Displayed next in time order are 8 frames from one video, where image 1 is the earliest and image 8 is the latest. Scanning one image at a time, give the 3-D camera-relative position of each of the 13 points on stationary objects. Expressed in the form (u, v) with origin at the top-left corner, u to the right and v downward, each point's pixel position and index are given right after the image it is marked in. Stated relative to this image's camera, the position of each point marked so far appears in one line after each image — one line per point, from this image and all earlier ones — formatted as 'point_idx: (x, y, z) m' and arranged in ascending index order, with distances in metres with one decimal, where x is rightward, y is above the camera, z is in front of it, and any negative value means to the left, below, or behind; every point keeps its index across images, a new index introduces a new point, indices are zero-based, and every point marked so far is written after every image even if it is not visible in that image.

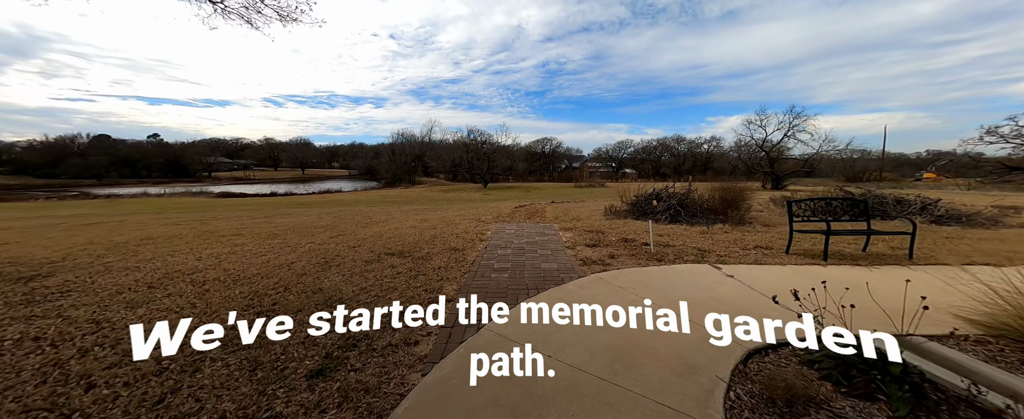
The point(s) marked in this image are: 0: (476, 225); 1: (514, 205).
0: (-1.1, -0.4, +9.3) m
1: (+0.1, +0.3, +16.3) m
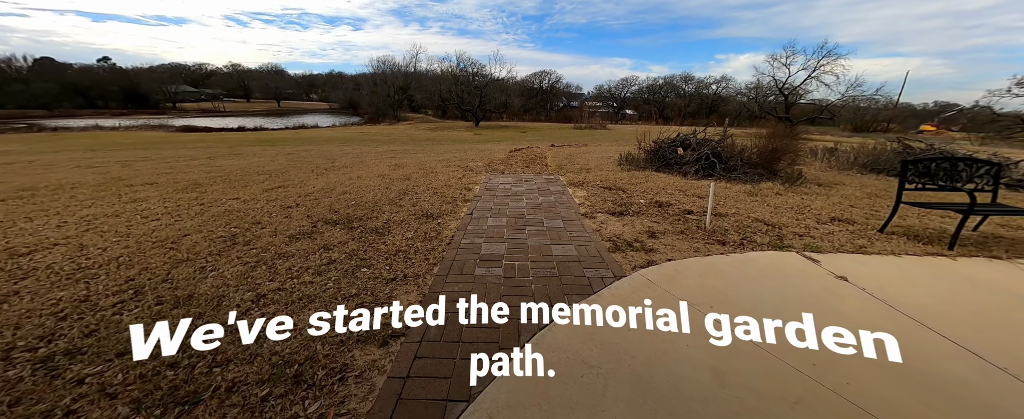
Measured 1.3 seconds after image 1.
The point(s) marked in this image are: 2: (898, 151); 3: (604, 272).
0: (-1.3, +0.8, +7.3) m
1: (-0.1, +2.8, +14.1) m
2: (+11.7, +1.7, +9.2) m
3: (+0.9, -0.6, +3.0) m
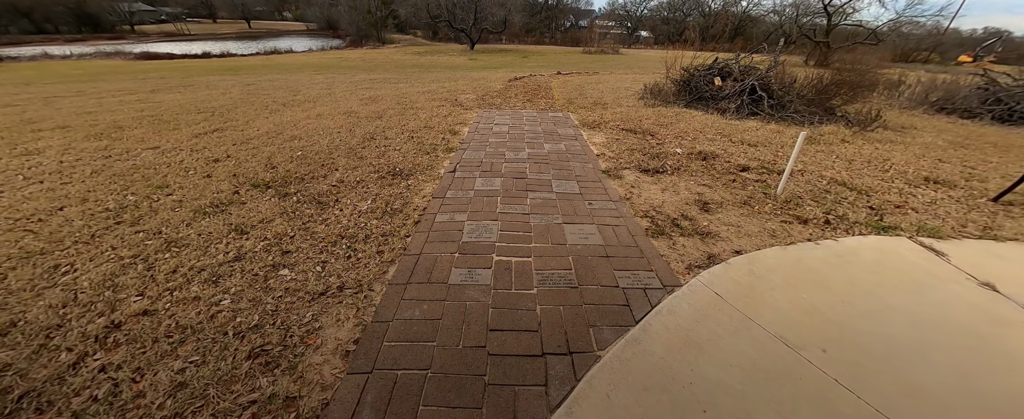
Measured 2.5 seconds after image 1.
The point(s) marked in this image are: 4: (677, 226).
0: (-1.3, +1.9, +5.9) m
1: (-0.2, +5.3, +12.1) m
2: (+11.7, +3.2, +7.5) m
3: (+0.9, -0.5, +2.0) m
4: (+1.4, -0.1, +2.5) m
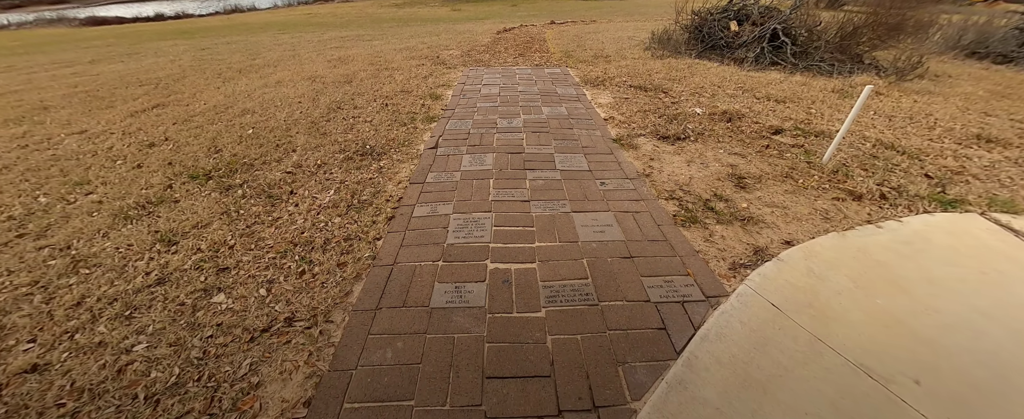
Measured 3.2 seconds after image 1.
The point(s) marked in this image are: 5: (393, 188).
0: (-1.4, +2.3, +5.1) m
1: (-0.6, +6.4, +10.8) m
2: (+11.4, +4.3, +6.7) m
3: (+0.9, -0.4, +1.6) m
4: (+1.4, 0.0, +2.1) m
5: (-0.9, +0.2, +2.4) m
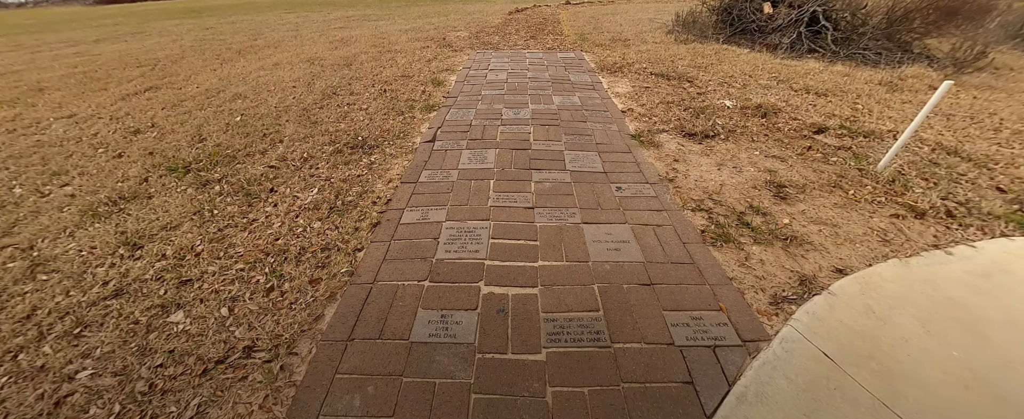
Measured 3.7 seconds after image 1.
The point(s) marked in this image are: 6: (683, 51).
0: (-1.3, +2.4, +4.8) m
1: (-0.1, +6.8, +10.3) m
2: (+11.7, +4.2, +5.9) m
3: (+0.9, -0.5, +1.3) m
4: (+1.4, -0.1, +1.8) m
5: (-0.9, +0.2, +2.1) m
6: (+2.9, +2.7, +5.2) m
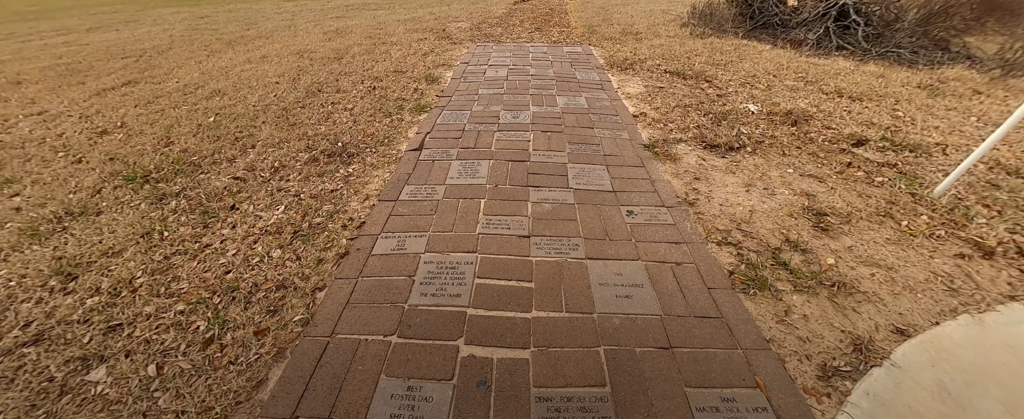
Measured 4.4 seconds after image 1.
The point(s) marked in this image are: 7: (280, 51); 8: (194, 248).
0: (-1.2, +2.3, +4.5) m
1: (+0.1, +6.8, +9.9) m
2: (+11.8, +3.9, +5.4) m
3: (+0.8, -0.7, +1.0) m
4: (+1.3, -0.3, +1.5) m
5: (-0.9, 0.0, +1.9) m
6: (+3.0, +2.6, +4.8) m
7: (-3.5, +2.4, +4.6) m
8: (-1.7, -0.2, +1.6) m
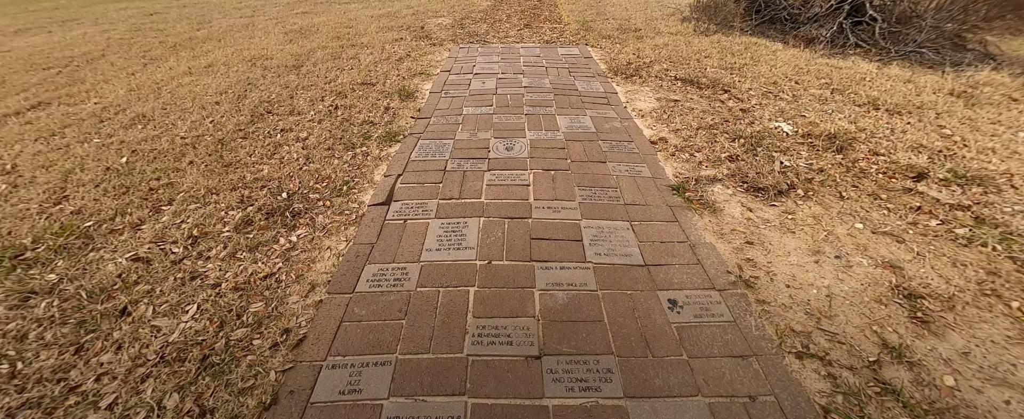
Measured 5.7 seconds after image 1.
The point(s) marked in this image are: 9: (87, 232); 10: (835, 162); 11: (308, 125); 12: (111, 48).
0: (-1.4, +1.9, +3.9) m
1: (-0.4, +6.6, +9.2) m
2: (+11.5, +3.9, +5.2) m
3: (+0.9, -1.1, +0.6) m
4: (+1.3, -0.7, +1.0) m
5: (-0.9, -0.4, +1.4) m
6: (+2.8, +2.4, +4.4) m
7: (-3.7, +2.0, +3.9) m
8: (-1.7, -0.7, +1.1) m
9: (-2.4, -0.1, +1.7) m
10: (+2.3, +0.4, +2.2) m
11: (-1.7, +0.7, +2.6) m
12: (-6.4, +2.6, +4.9) m
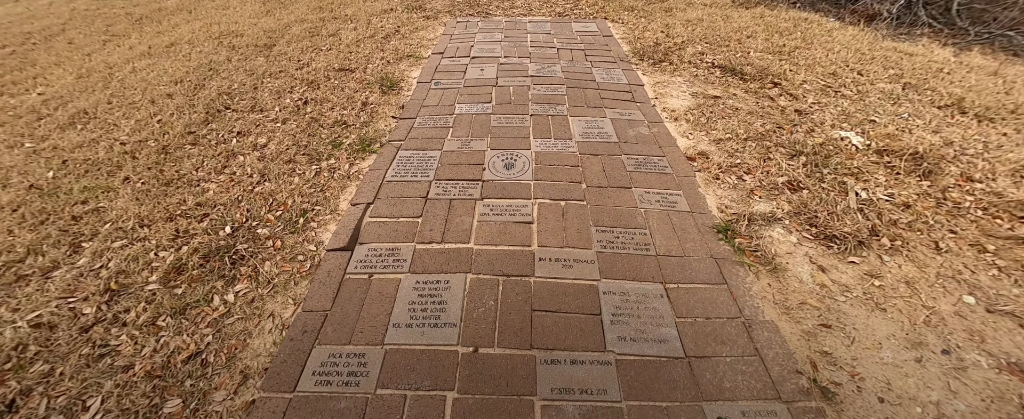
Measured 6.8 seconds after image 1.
0: (-1.3, +1.9, +3.4) m
1: (-0.1, +7.1, +8.2) m
2: (+11.7, +3.8, +4.2) m
3: (+0.8, -1.5, +0.3) m
4: (+1.3, -1.0, +0.7) m
5: (-1.0, -0.7, +1.0) m
6: (+2.9, +2.3, +3.7) m
7: (-3.6, +2.0, +3.5) m
8: (-1.7, -0.9, +0.8) m
9: (-2.4, -0.3, +1.4) m
10: (+2.3, +0.1, +1.7) m
11: (-1.7, +0.6, +2.1) m
12: (-6.3, +2.8, +4.4) m
